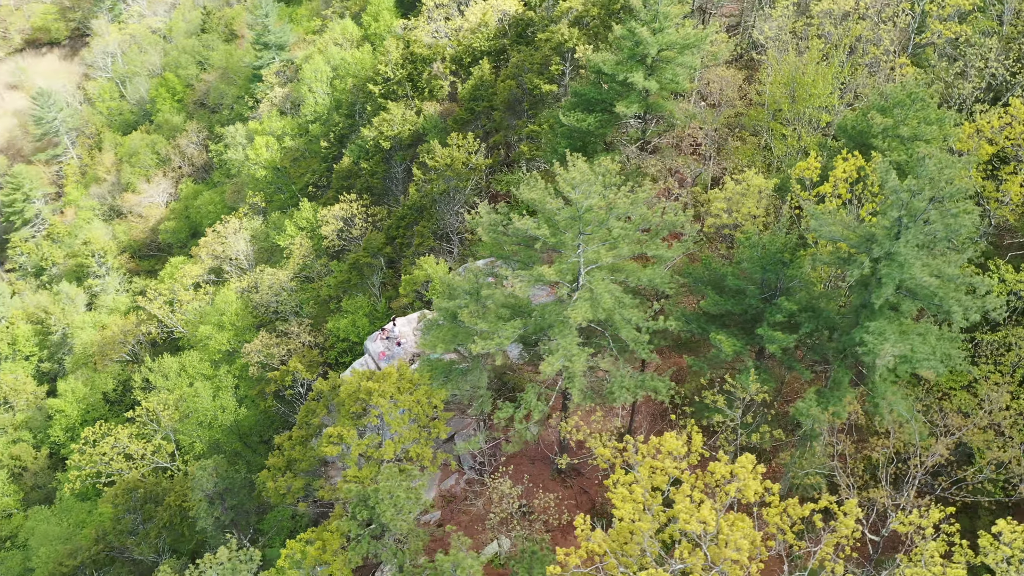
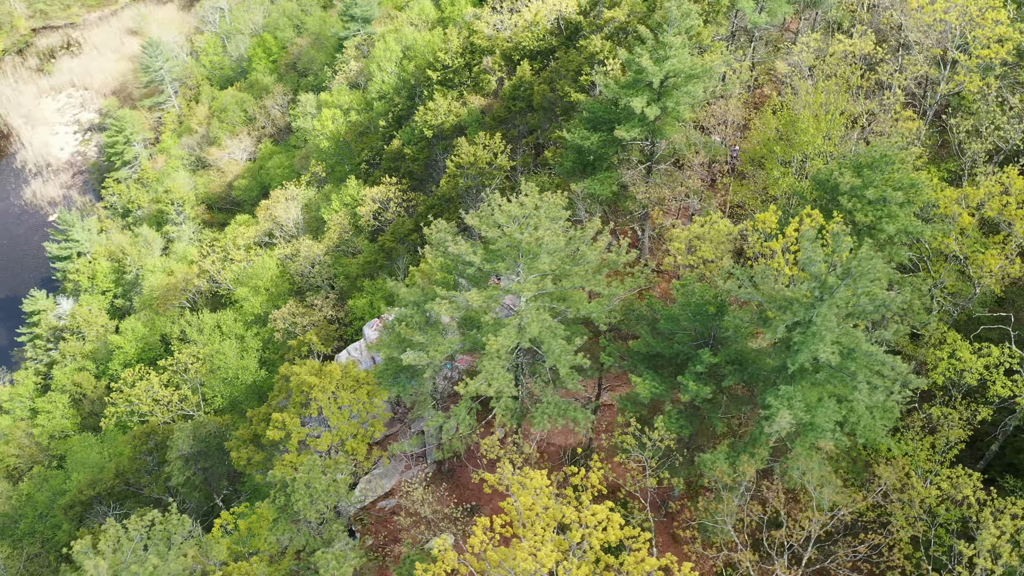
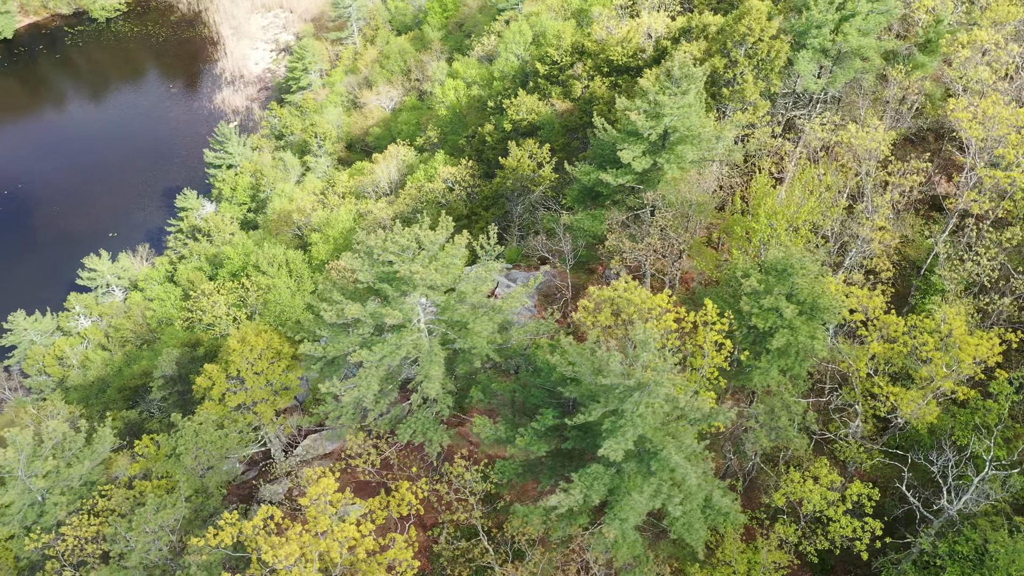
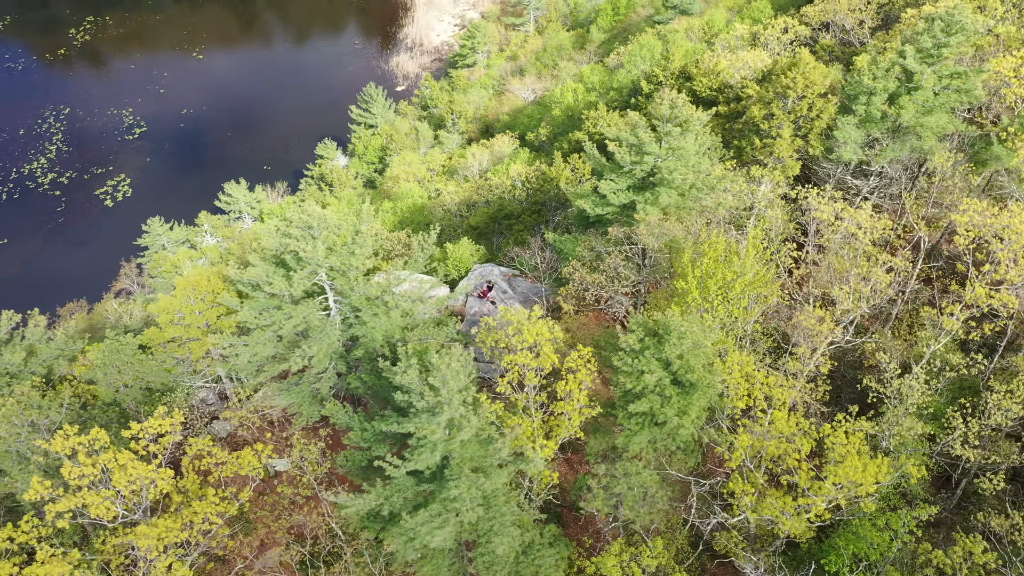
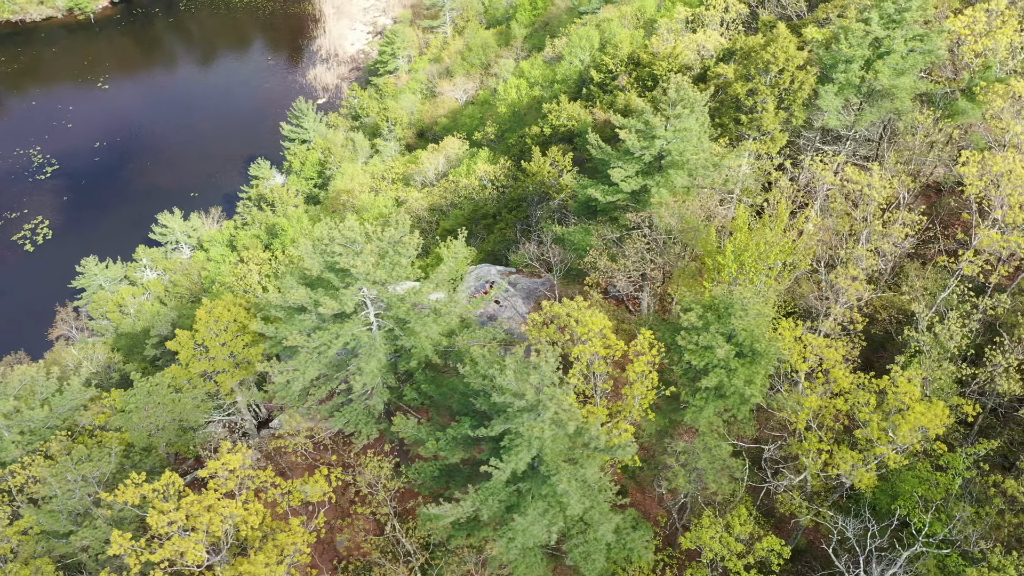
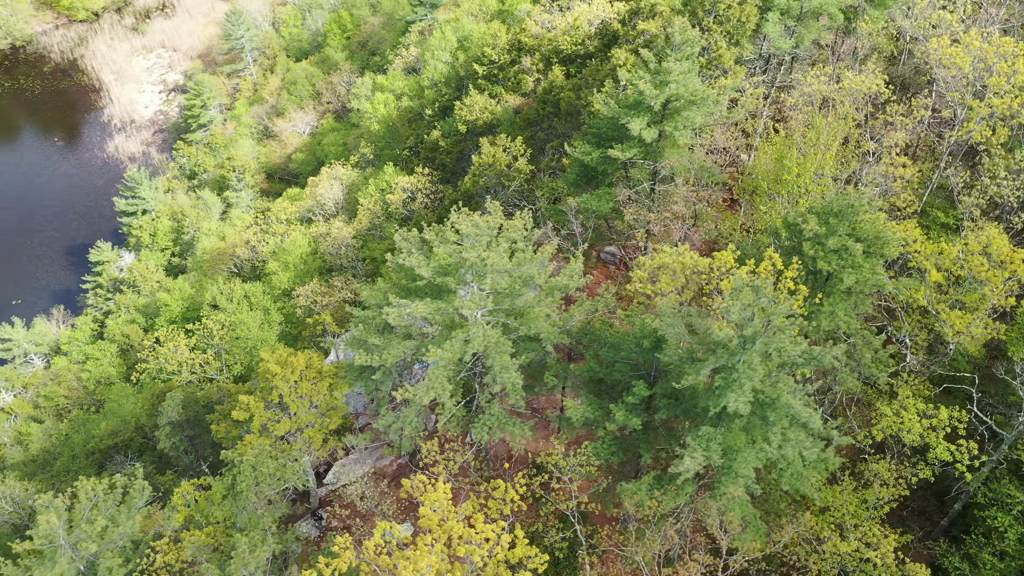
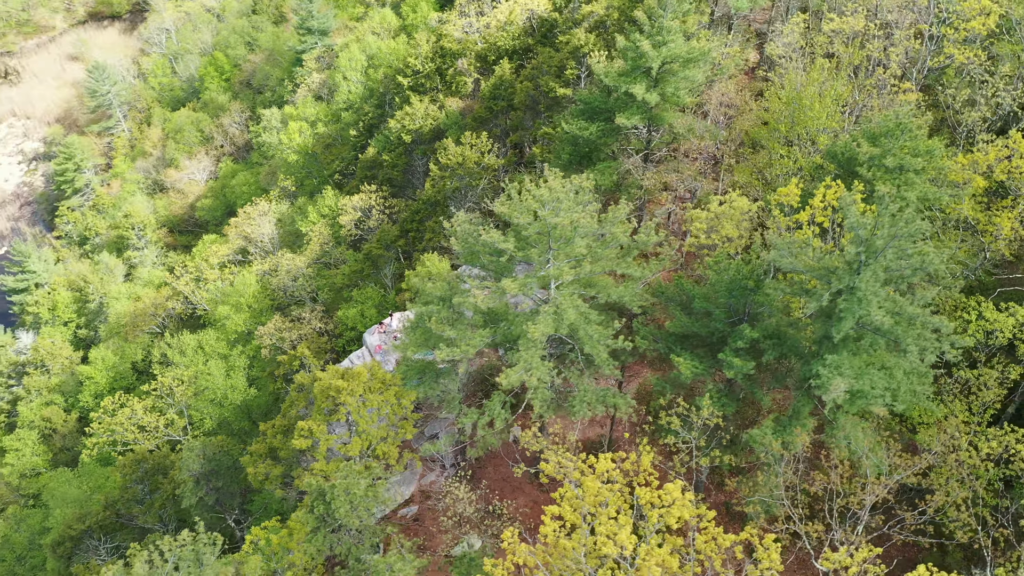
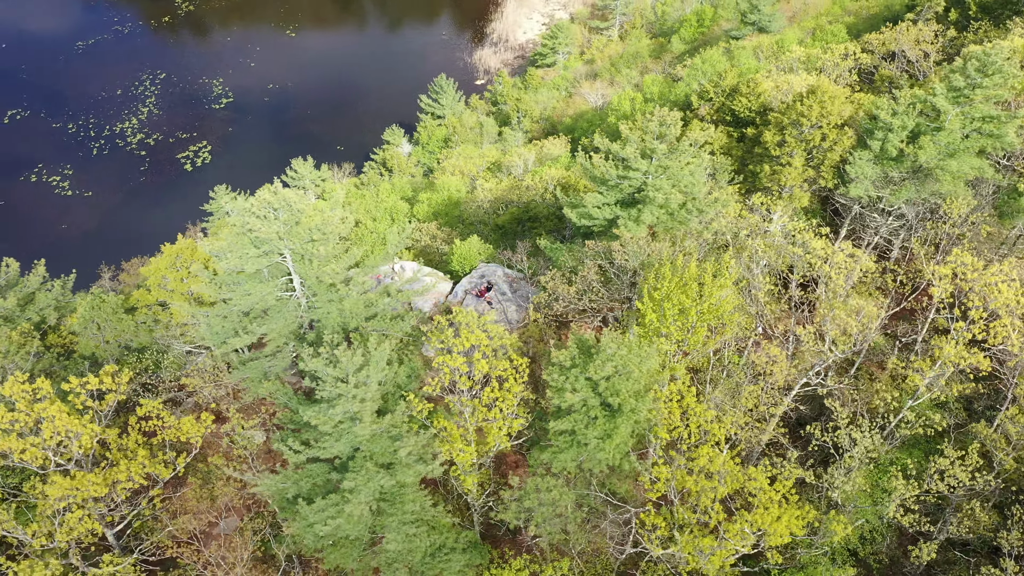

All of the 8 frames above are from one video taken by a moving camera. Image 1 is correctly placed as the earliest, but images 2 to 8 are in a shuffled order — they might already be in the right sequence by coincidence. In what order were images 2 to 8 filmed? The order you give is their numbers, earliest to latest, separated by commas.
7, 2, 6, 3, 5, 4, 8
